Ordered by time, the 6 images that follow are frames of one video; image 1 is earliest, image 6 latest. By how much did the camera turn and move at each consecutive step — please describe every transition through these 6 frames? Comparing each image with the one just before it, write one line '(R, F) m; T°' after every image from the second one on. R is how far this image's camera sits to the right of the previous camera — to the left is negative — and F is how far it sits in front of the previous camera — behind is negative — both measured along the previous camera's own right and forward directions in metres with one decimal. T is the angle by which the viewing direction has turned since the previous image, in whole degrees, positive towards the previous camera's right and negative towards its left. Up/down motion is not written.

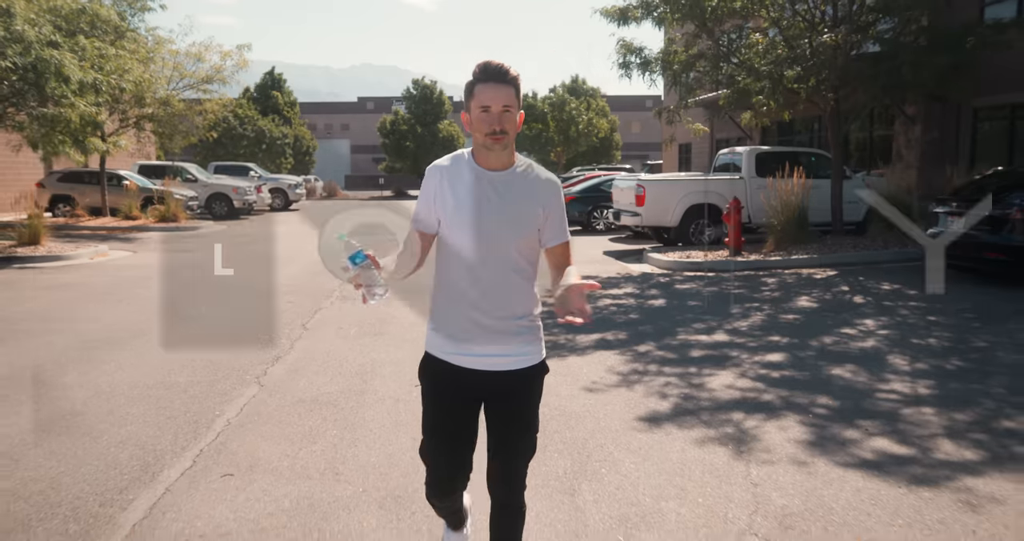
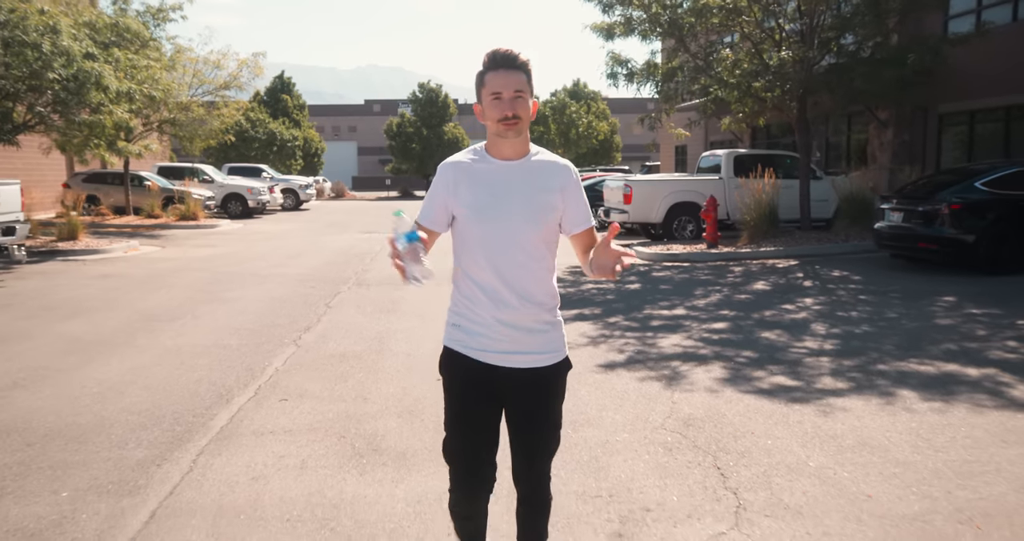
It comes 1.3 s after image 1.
(+0.1, -1.5) m; 0°
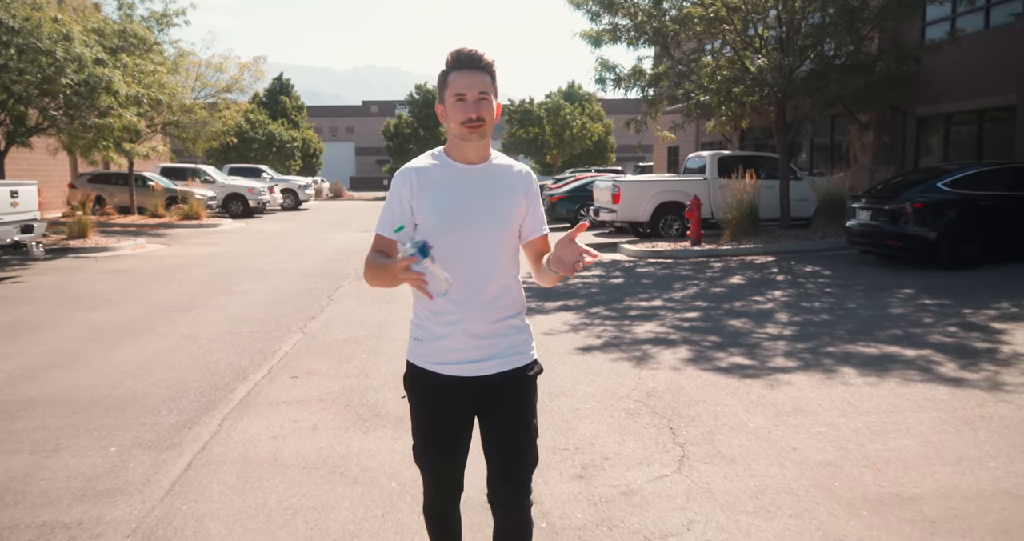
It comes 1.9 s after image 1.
(+0.1, -0.7) m; 0°
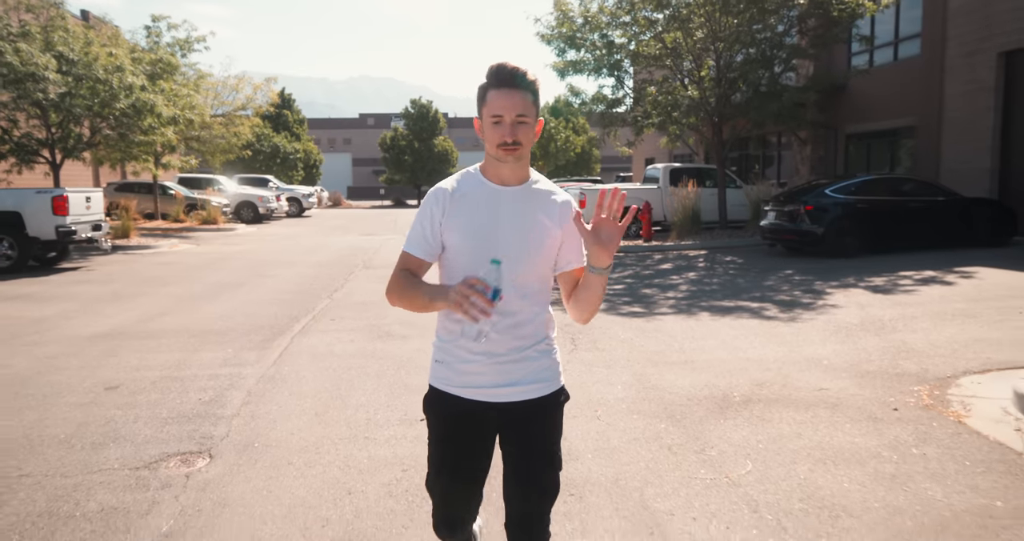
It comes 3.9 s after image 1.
(+0.3, -3.2) m; 0°
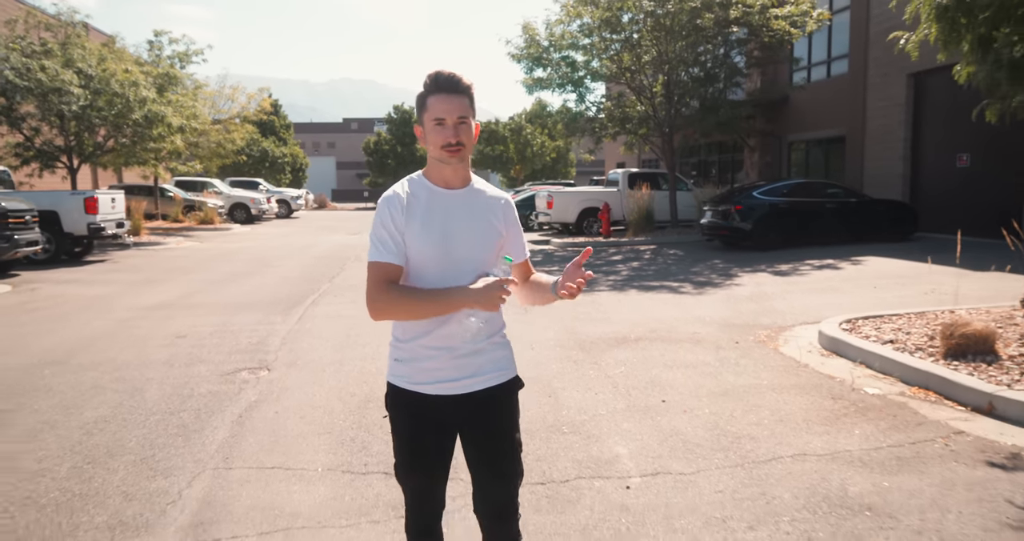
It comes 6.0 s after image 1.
(+0.2, -2.5) m; +1°
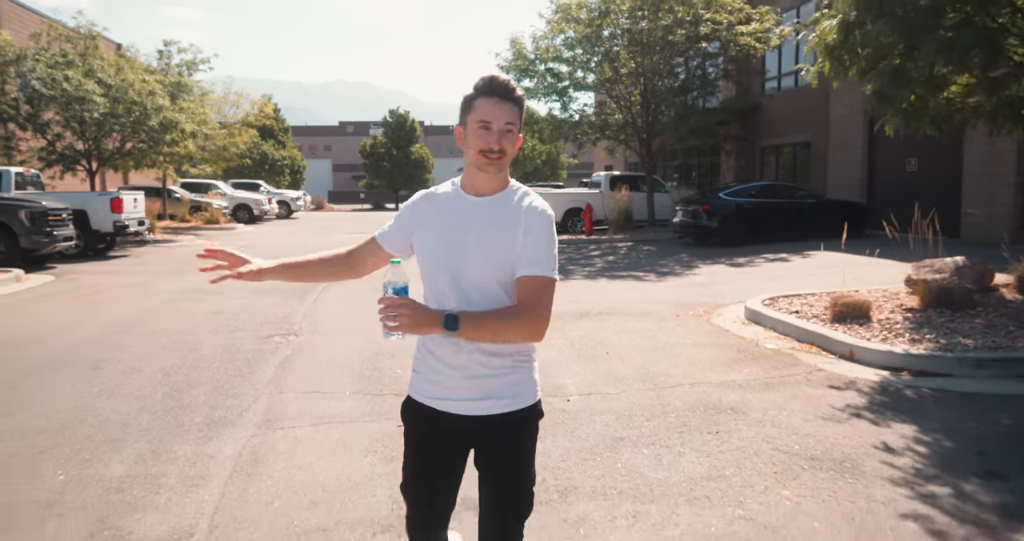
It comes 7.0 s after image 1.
(+0.1, -1.8) m; 0°
